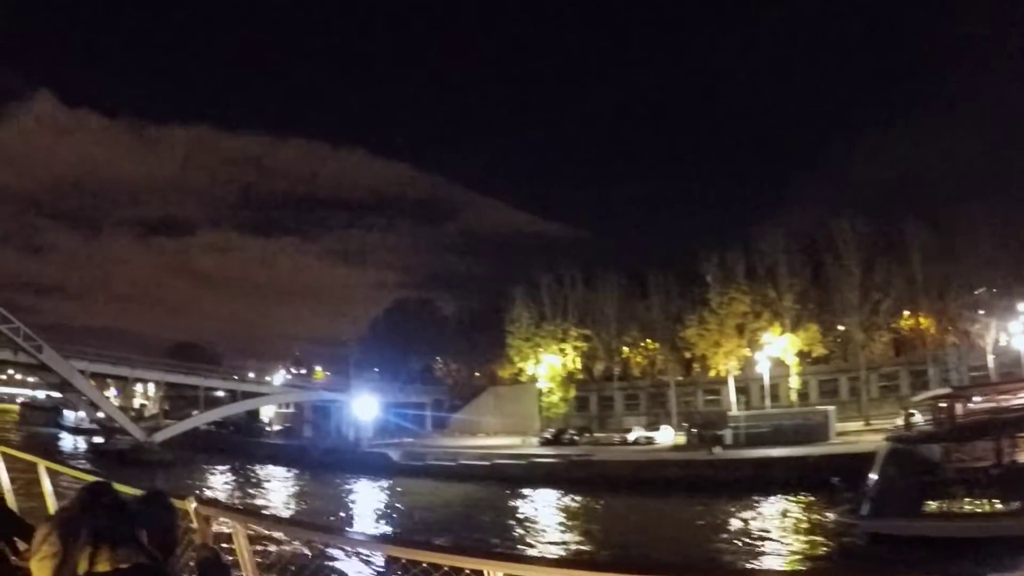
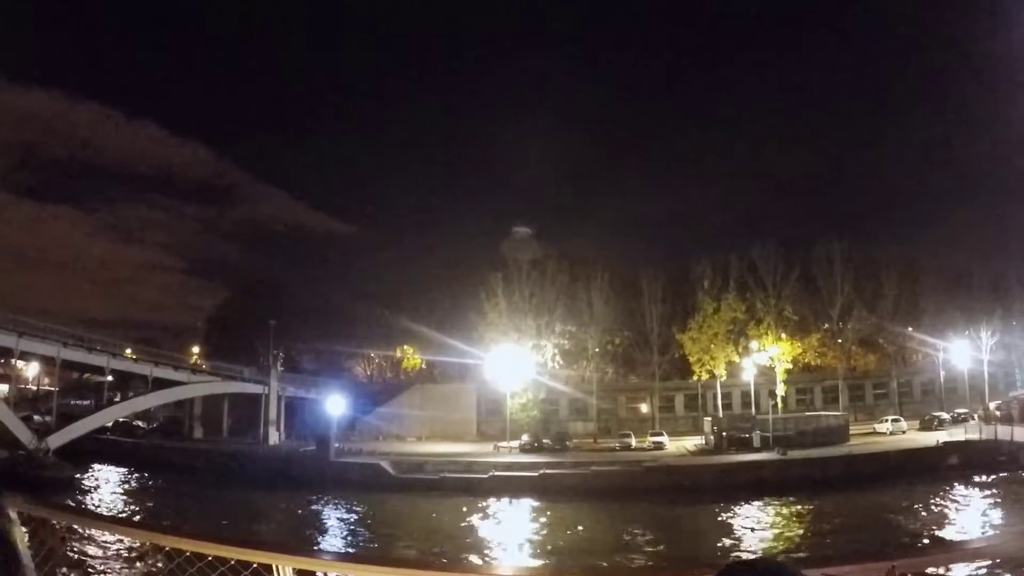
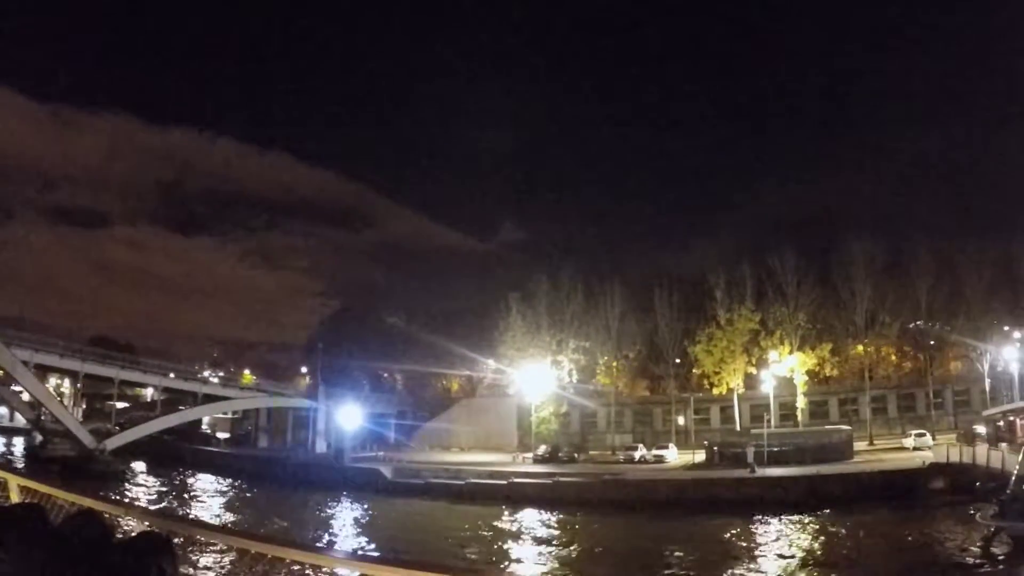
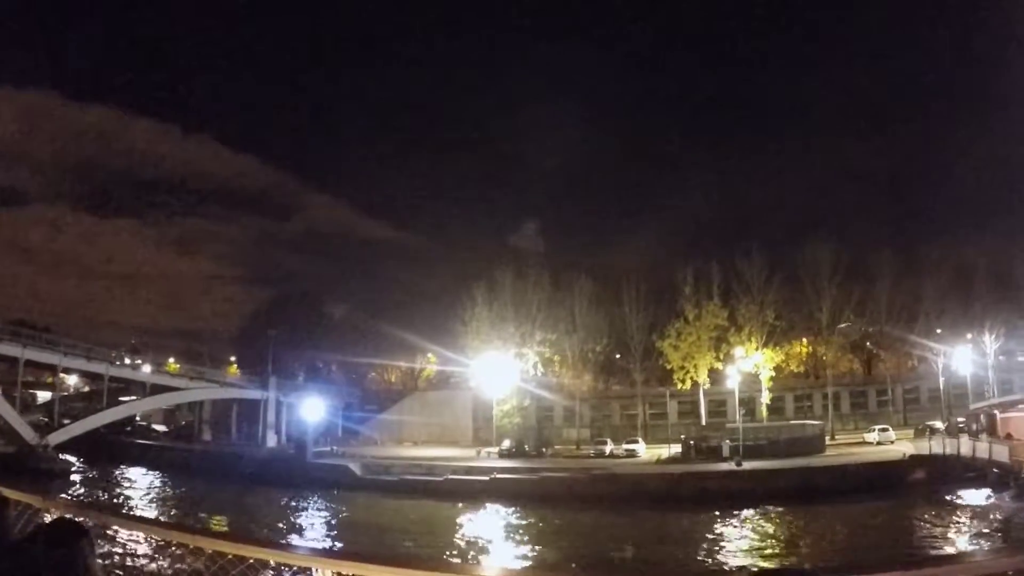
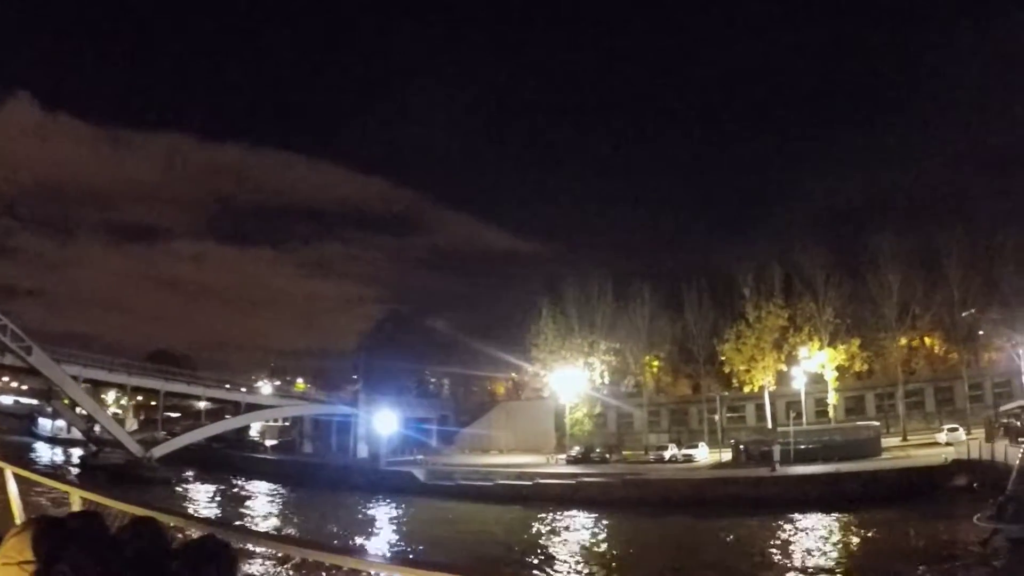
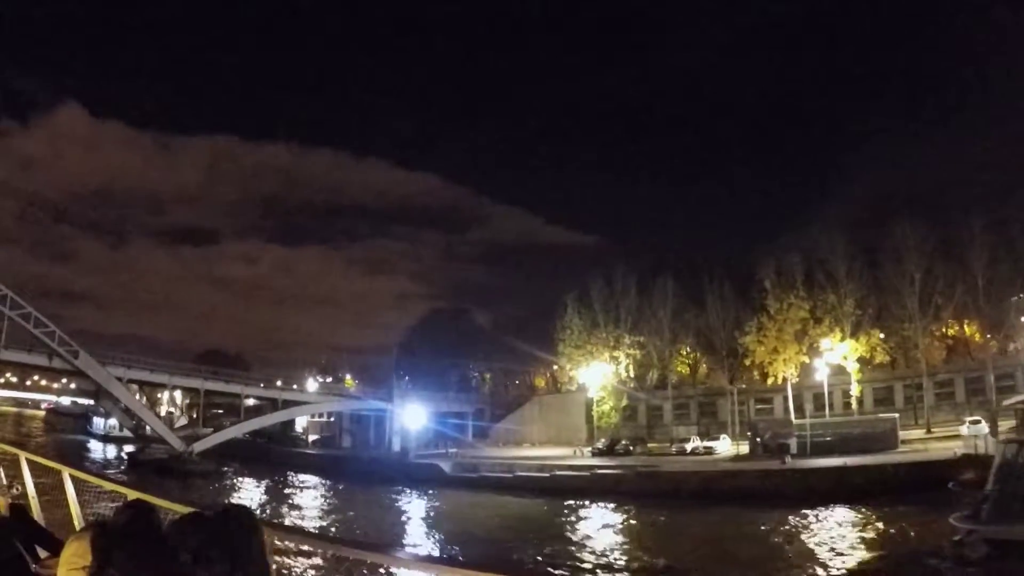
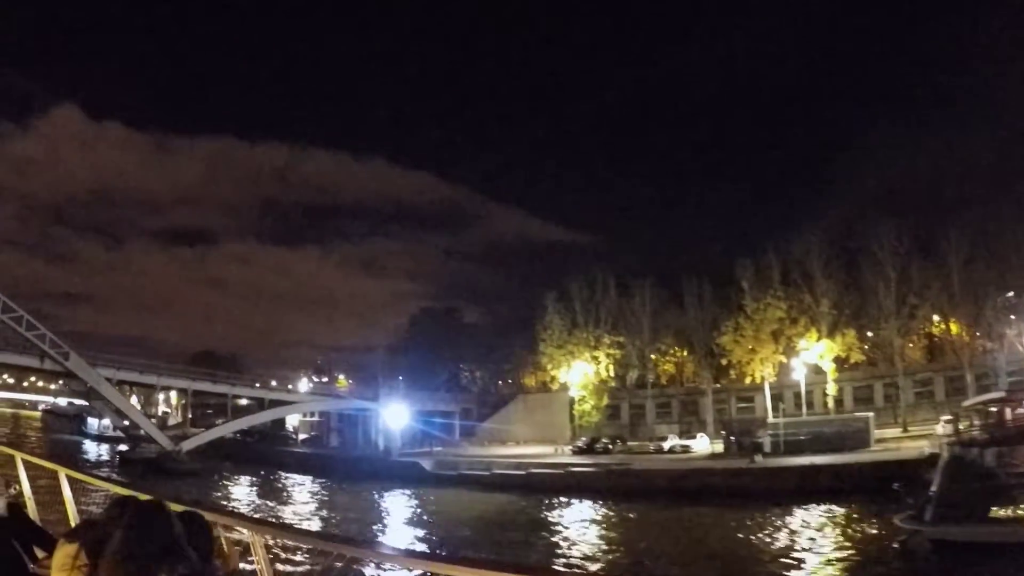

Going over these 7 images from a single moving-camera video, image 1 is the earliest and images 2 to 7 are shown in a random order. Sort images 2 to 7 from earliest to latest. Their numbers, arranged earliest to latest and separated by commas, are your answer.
7, 6, 5, 3, 4, 2
